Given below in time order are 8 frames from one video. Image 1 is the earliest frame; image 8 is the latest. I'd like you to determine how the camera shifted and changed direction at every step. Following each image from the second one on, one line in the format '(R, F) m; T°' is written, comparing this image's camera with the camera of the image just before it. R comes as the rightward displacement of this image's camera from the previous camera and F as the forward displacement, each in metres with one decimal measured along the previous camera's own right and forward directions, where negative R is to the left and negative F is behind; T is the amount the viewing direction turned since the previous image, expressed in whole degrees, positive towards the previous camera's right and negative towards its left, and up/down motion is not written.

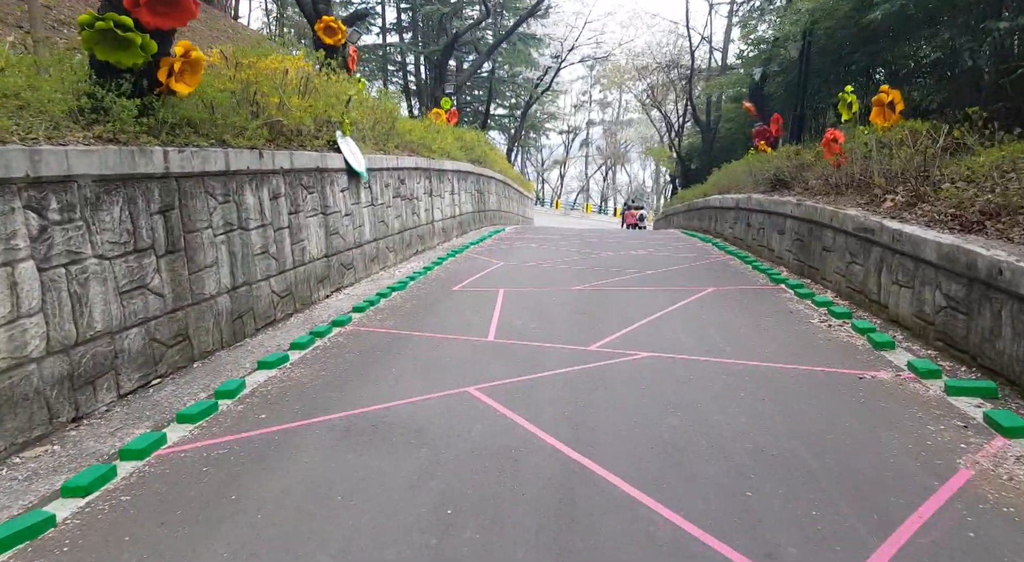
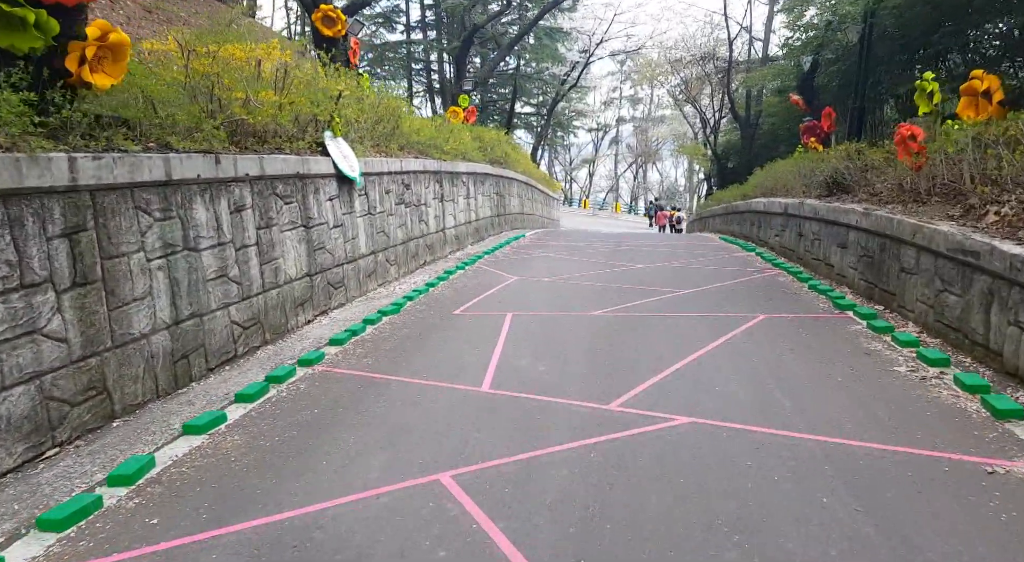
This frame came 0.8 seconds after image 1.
(+0.2, +1.1) m; -3°
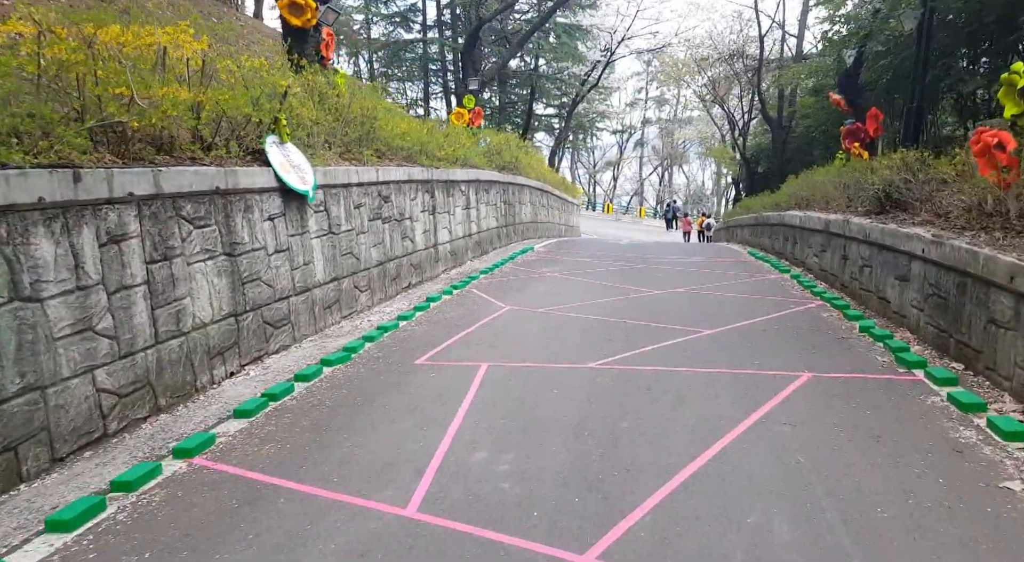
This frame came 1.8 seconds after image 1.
(+0.4, +1.3) m; -2°
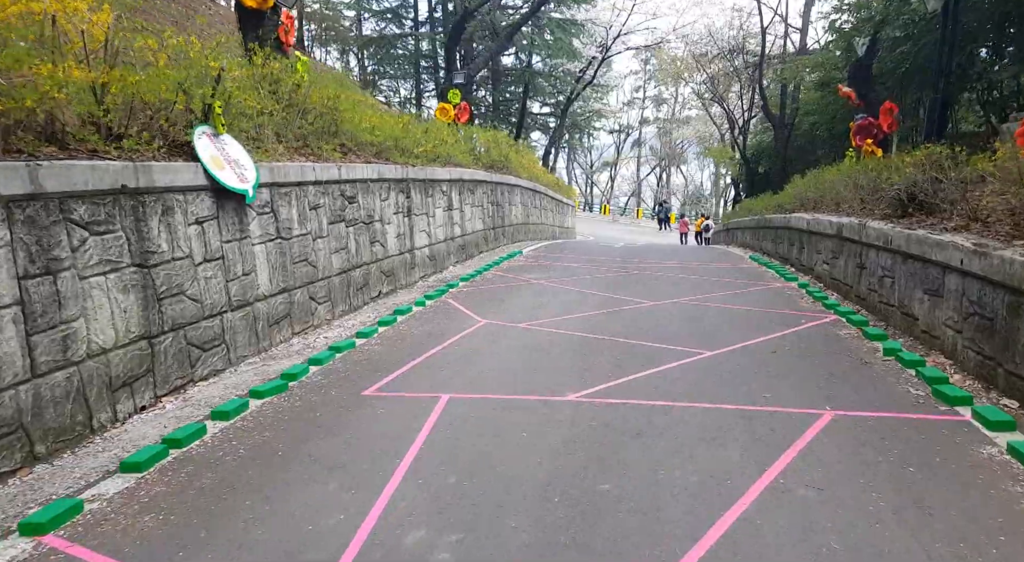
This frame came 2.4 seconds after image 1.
(+0.2, +0.8) m; 0°
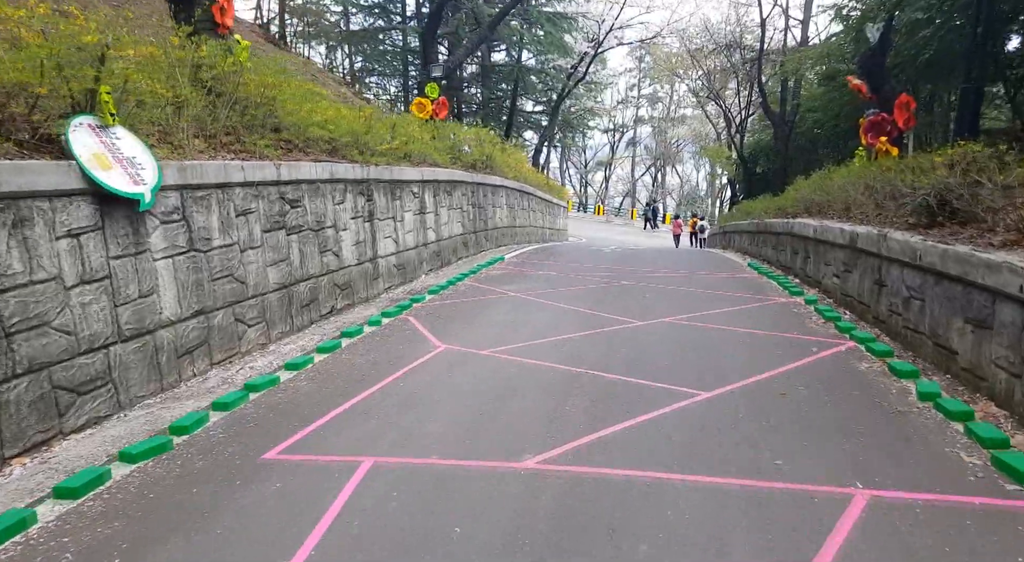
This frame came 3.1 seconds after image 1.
(+0.3, +1.0) m; 0°
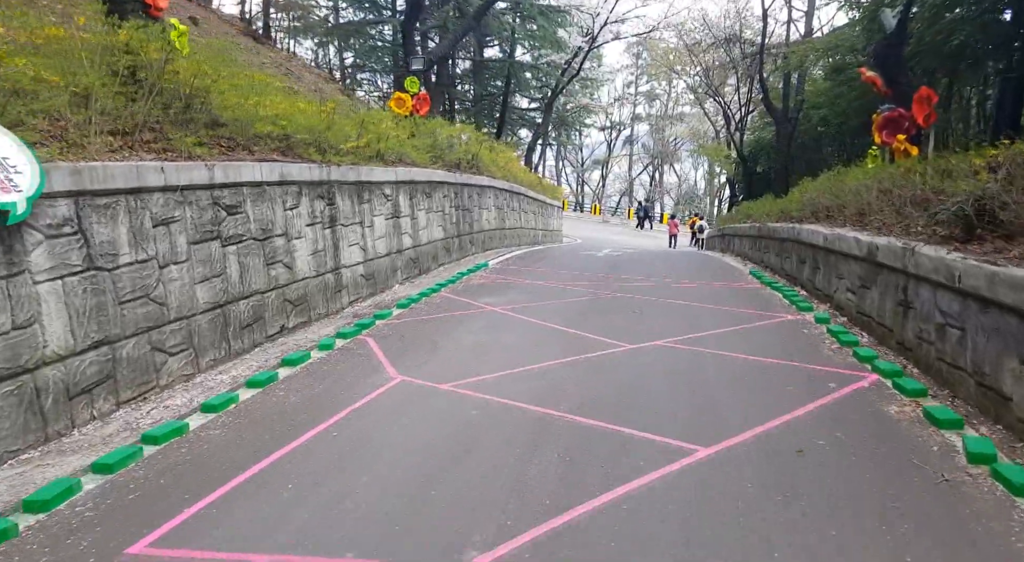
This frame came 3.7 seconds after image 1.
(+0.3, +0.8) m; 0°
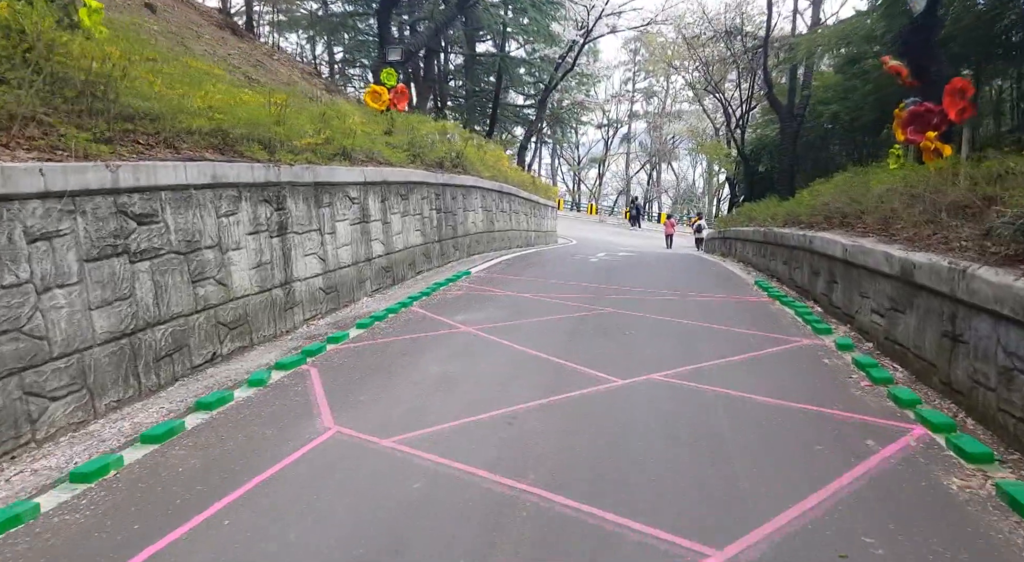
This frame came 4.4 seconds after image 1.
(+0.2, +0.9) m; 0°
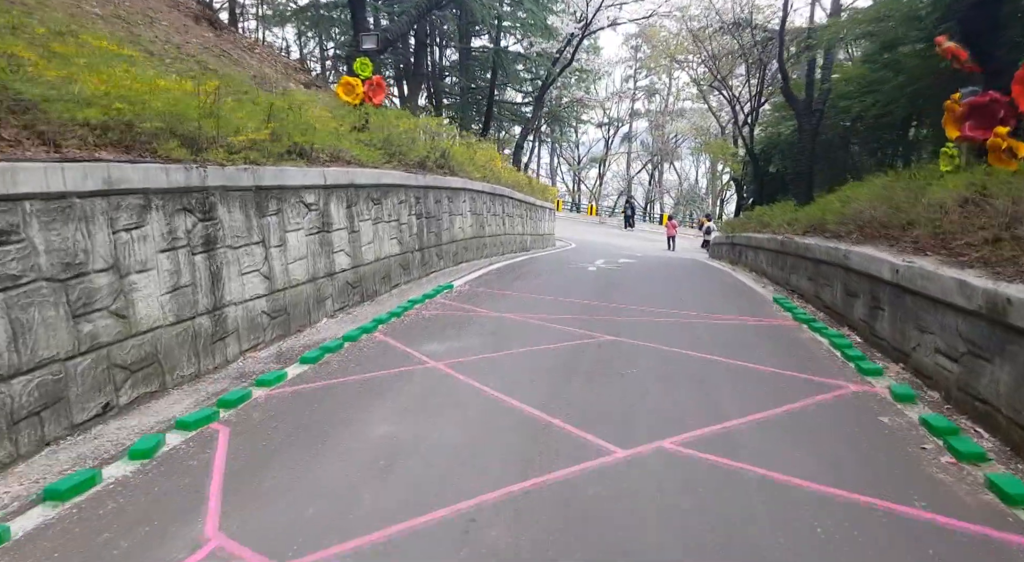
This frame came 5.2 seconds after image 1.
(+0.2, +1.1) m; 0°
